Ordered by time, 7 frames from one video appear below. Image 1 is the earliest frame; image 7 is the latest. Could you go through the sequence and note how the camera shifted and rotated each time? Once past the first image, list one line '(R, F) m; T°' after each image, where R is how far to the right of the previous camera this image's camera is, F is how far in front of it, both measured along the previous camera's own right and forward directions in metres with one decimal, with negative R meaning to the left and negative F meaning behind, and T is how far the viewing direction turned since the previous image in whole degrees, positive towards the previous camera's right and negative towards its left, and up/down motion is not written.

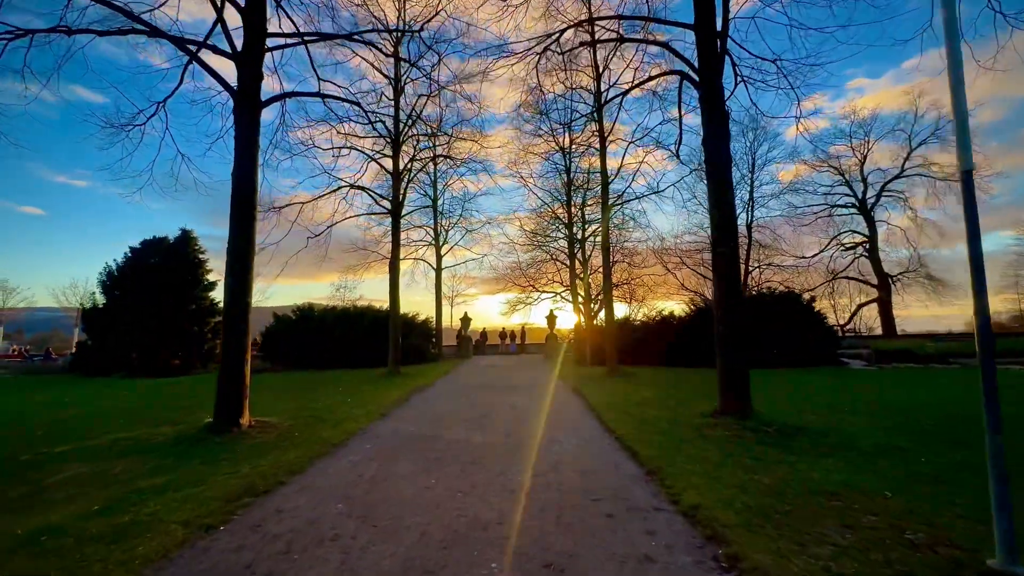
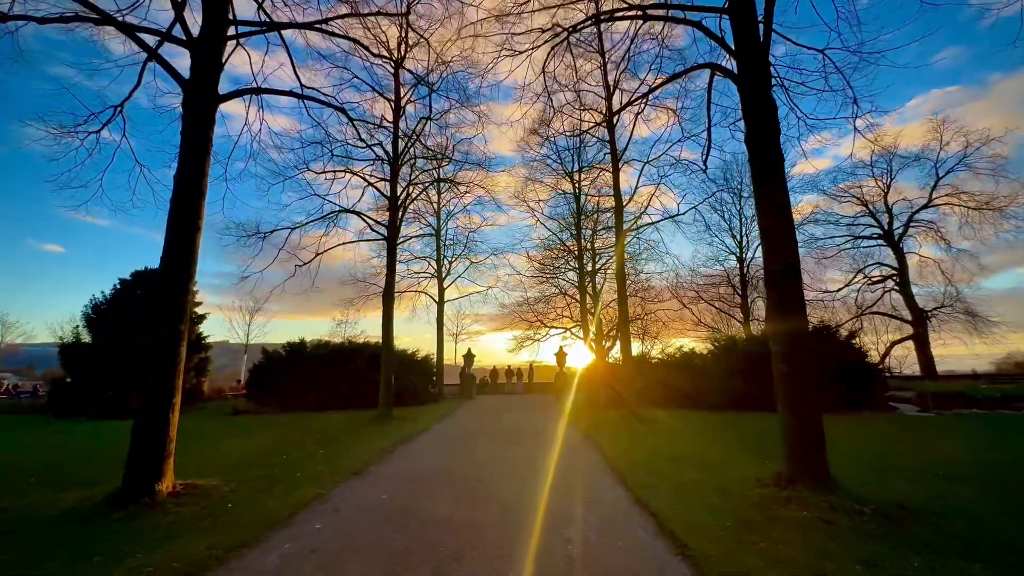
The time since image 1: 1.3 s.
(+0.1, +1.4) m; -1°
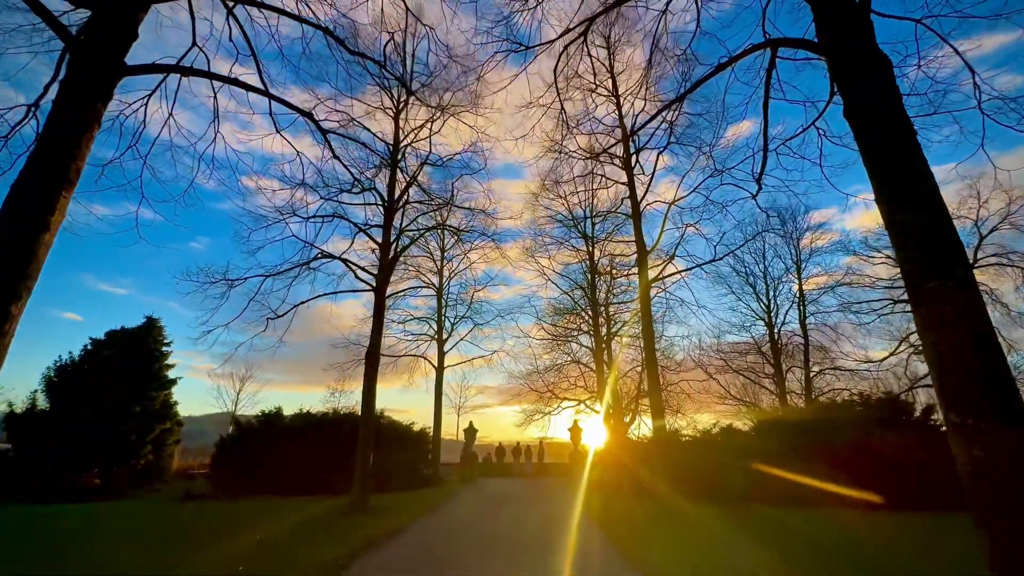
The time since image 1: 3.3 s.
(+0.1, +2.1) m; -1°
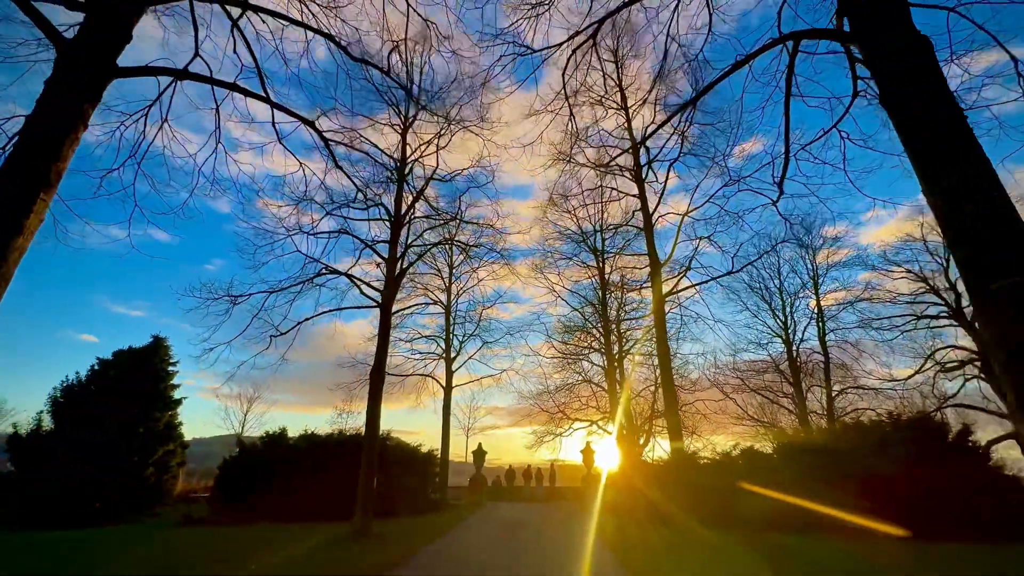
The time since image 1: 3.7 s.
(0.0, +0.4) m; -1°
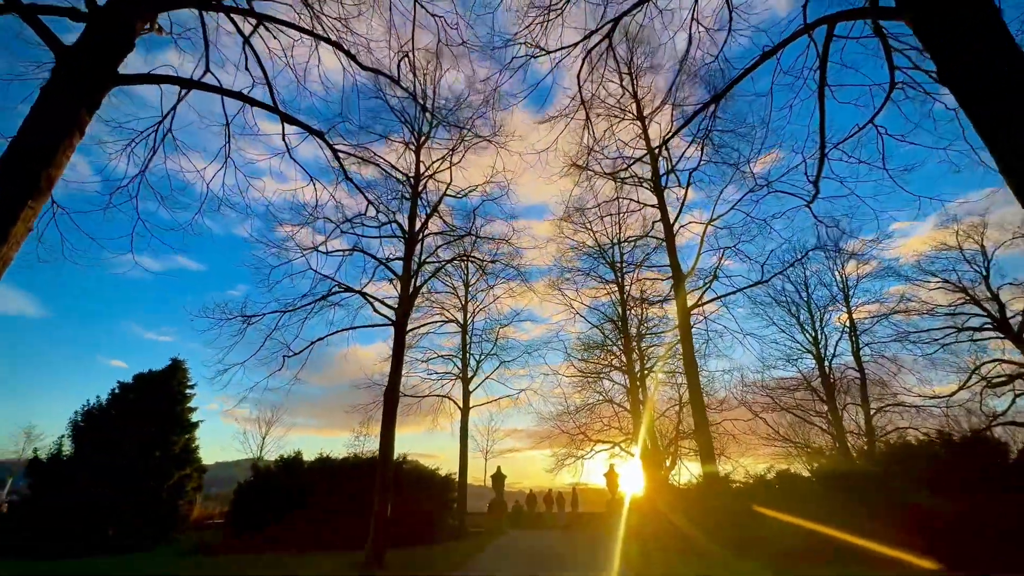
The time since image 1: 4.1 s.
(0.0, +0.4) m; -2°
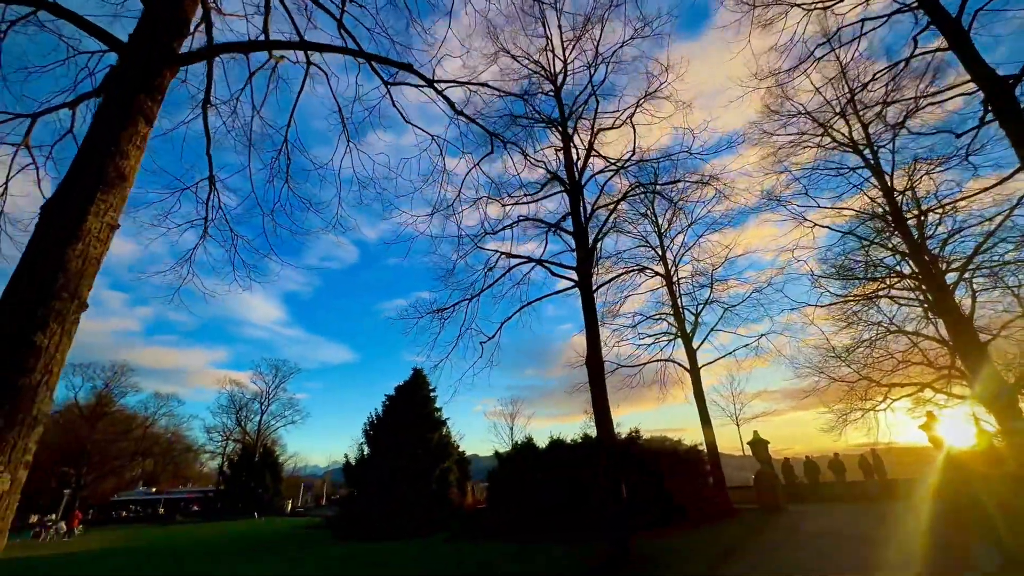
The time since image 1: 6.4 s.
(0.0, +1.8) m; -26°
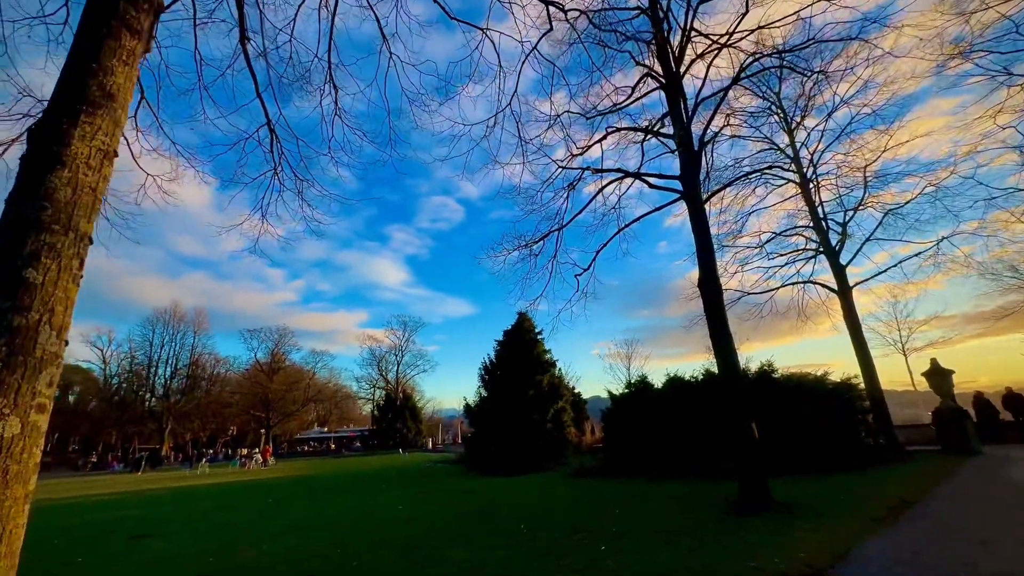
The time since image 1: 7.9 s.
(+0.3, +1.0) m; -14°
